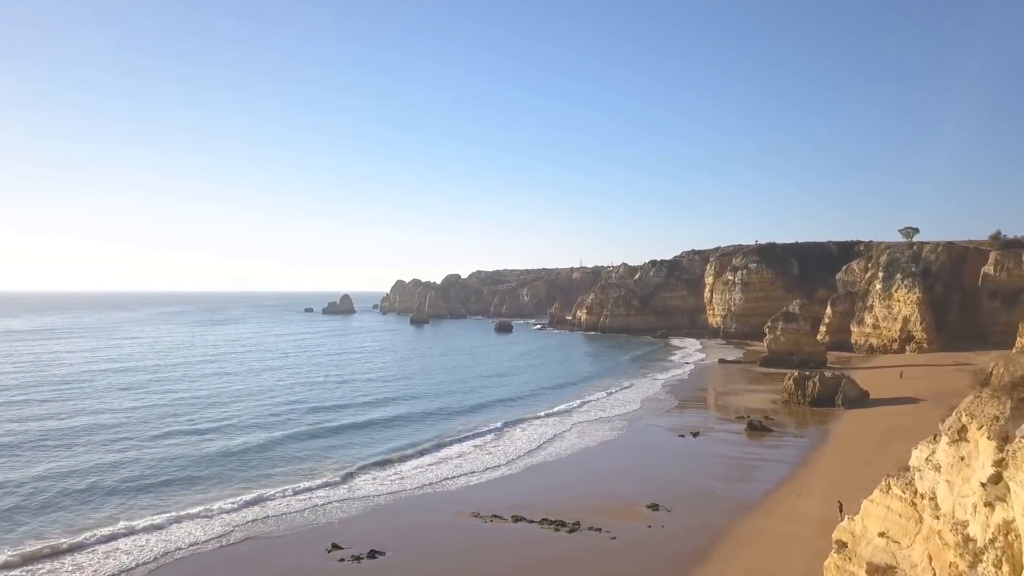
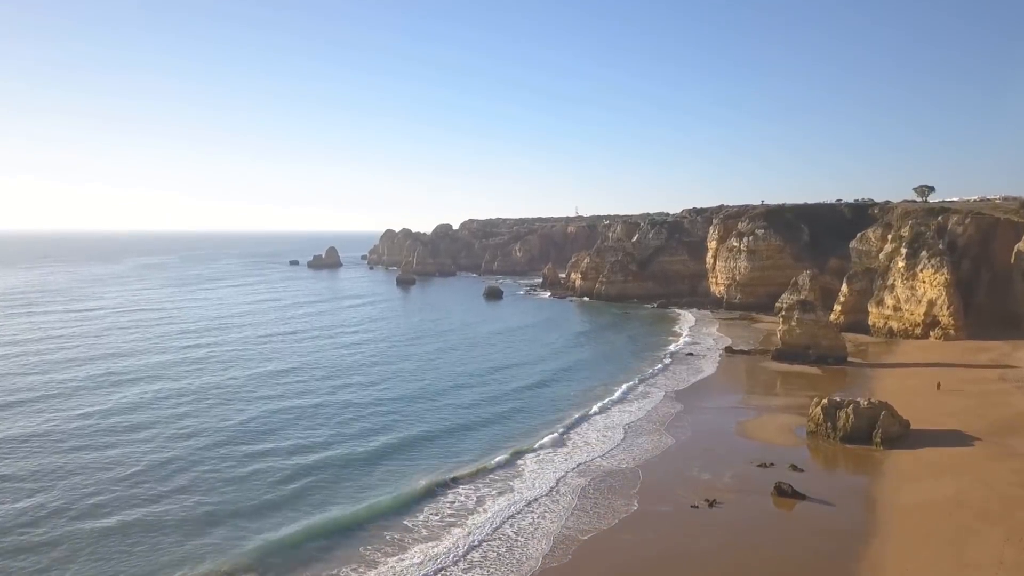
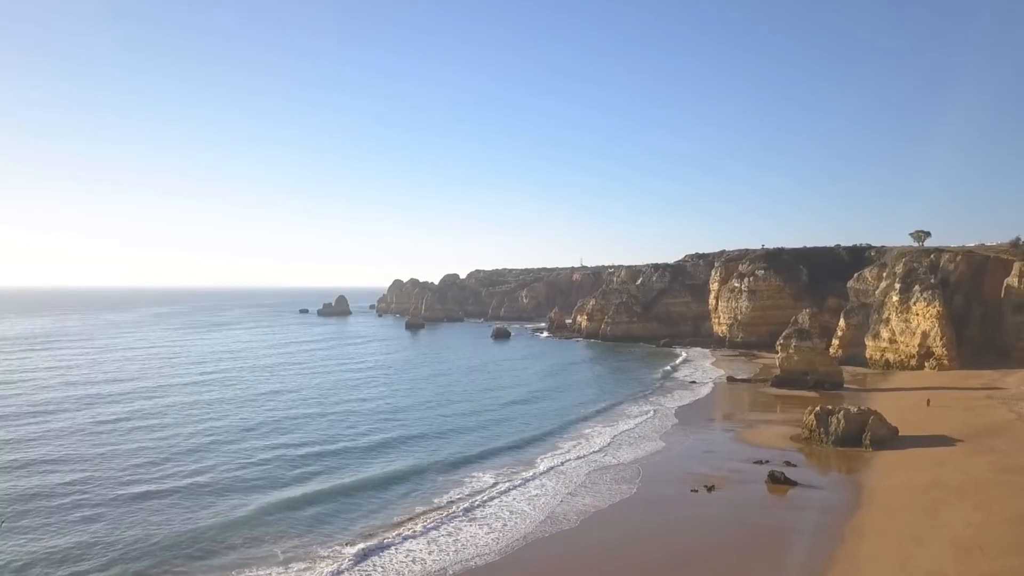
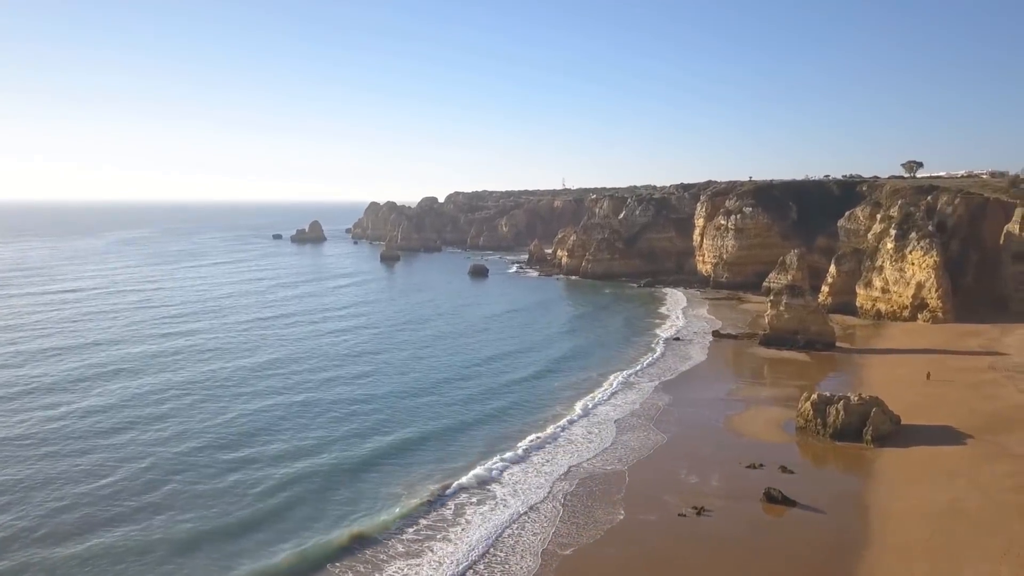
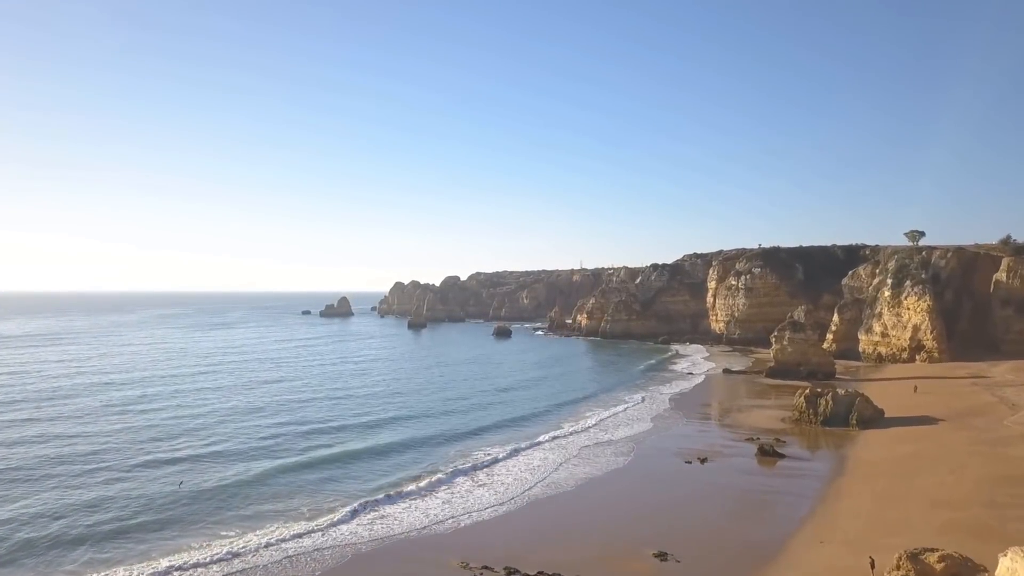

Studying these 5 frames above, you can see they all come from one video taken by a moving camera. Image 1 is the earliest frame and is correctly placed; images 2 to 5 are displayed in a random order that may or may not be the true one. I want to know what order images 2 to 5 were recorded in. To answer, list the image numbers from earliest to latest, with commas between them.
5, 3, 2, 4
